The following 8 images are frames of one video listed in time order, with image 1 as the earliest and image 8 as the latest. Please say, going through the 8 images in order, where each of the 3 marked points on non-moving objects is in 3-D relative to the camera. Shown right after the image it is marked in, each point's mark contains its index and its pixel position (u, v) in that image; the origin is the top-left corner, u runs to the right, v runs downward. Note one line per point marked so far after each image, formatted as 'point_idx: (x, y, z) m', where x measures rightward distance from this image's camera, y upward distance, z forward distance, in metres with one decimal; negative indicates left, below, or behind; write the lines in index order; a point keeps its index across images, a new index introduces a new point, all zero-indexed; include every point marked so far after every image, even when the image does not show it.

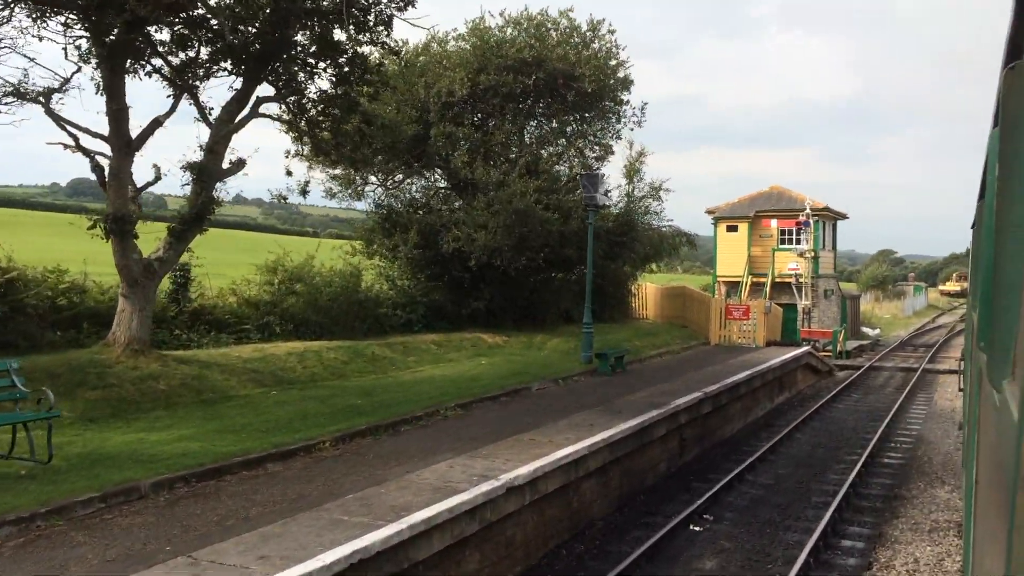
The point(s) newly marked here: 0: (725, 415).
0: (+3.2, -2.0, +13.4) m
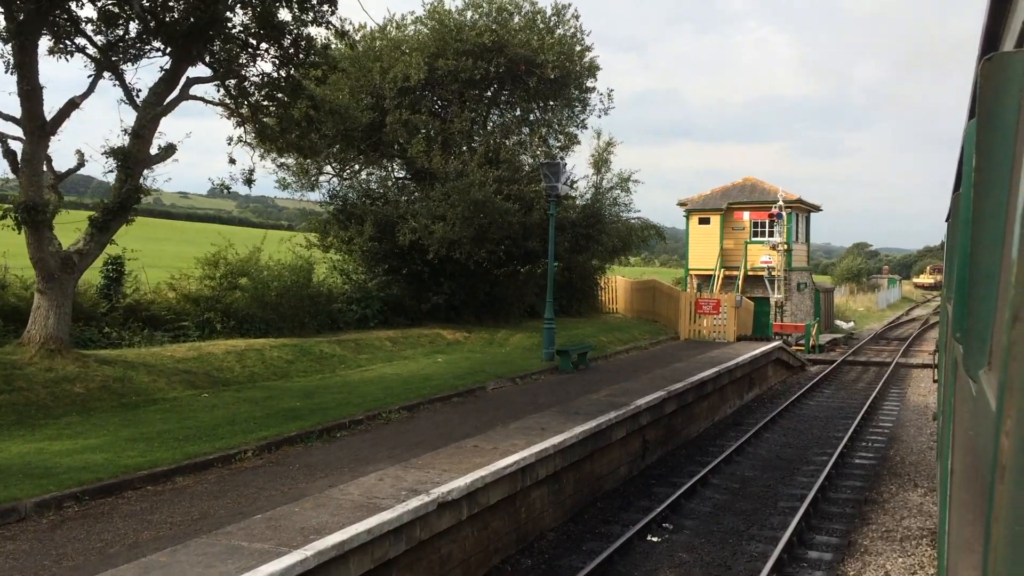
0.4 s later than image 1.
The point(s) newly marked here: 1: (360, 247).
0: (+2.6, -1.9, +12.8) m
1: (-2.7, +0.7, +15.8) m
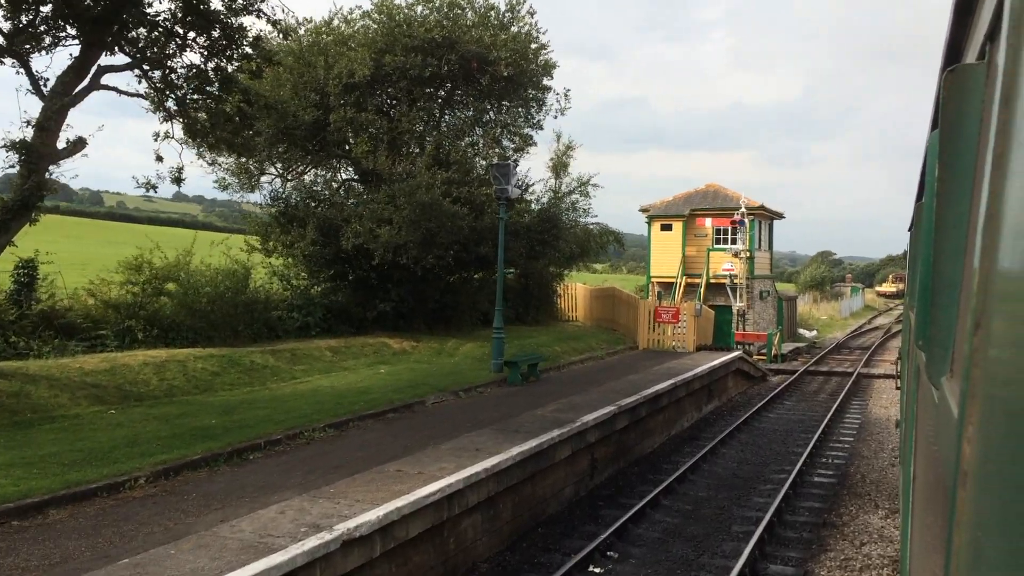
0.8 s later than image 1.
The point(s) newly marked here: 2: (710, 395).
0: (+1.8, -2.0, +12.2) m
1: (-3.6, +0.6, +15.0) m
2: (+3.7, -2.0, +16.4) m
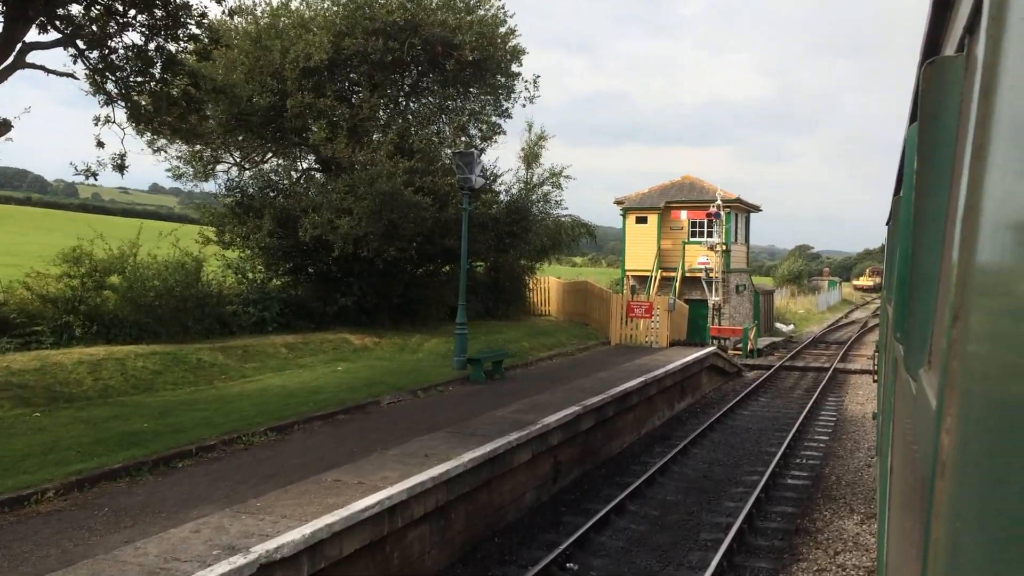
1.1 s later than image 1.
0: (+1.3, -1.9, +11.7) m
1: (-4.2, +0.7, +14.3) m
2: (+3.1, -1.9, +15.9) m
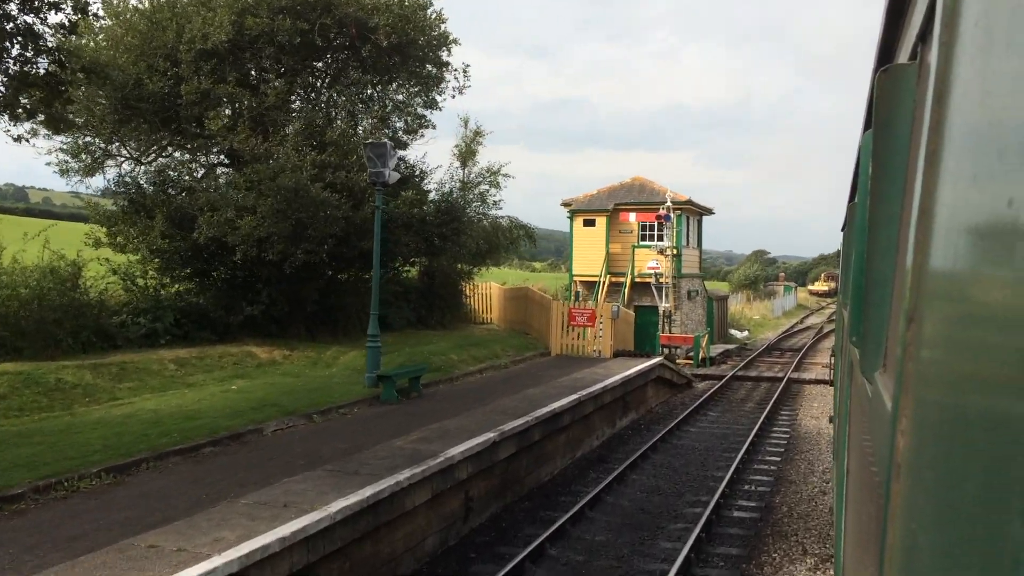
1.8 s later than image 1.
0: (+0.3, -2.0, +10.4) m
1: (-5.3, +0.6, +12.8) m
2: (+1.9, -2.0, +14.7) m
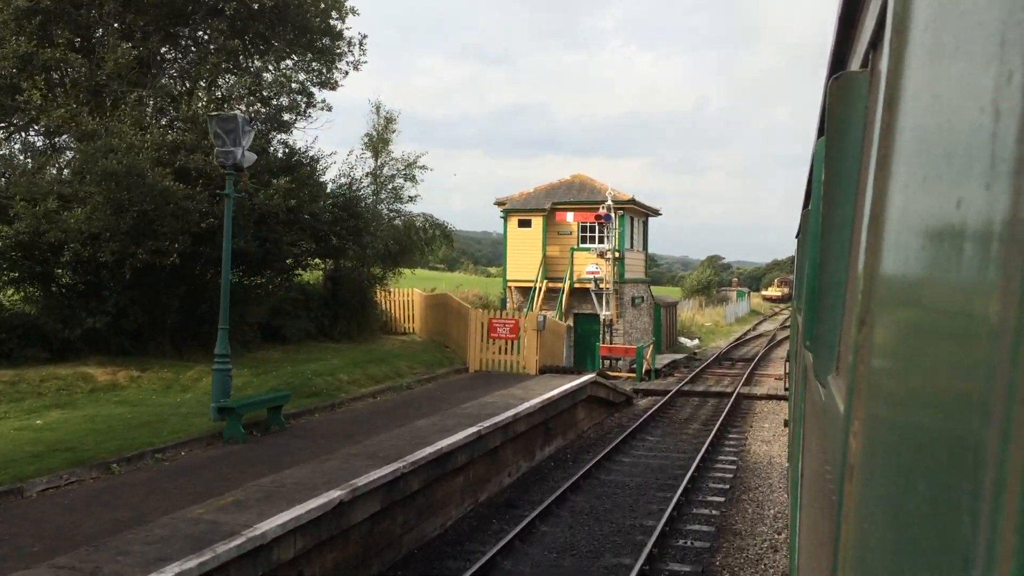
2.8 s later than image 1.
0: (-0.9, -2.1, +8.2) m
1: (-6.6, +0.5, +10.4) m
2: (+0.5, -2.1, +12.6) m
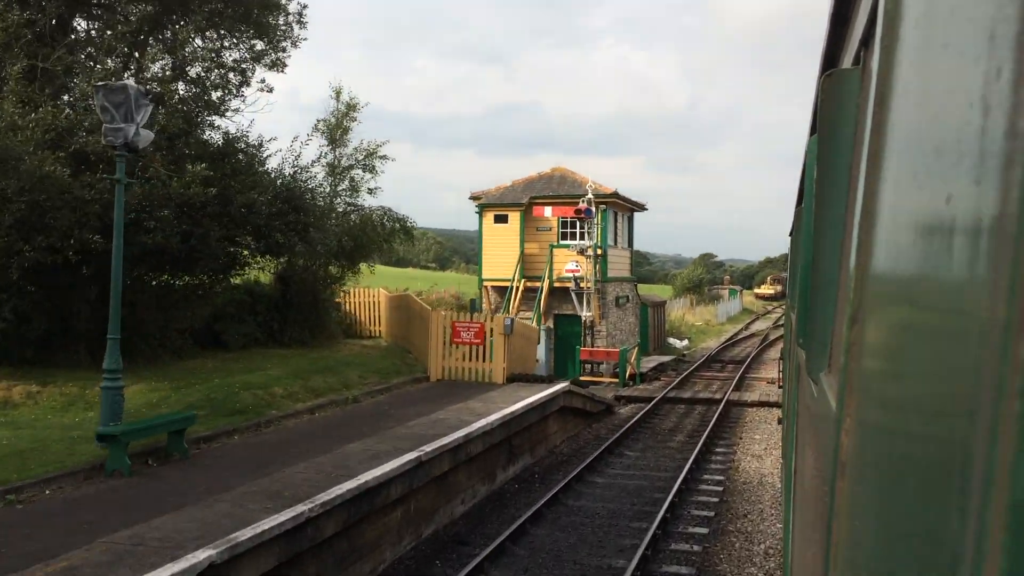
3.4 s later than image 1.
0: (-1.4, -2.1, +6.8) m
1: (-7.1, +0.5, +8.9) m
2: (0.0, -2.1, +11.2) m
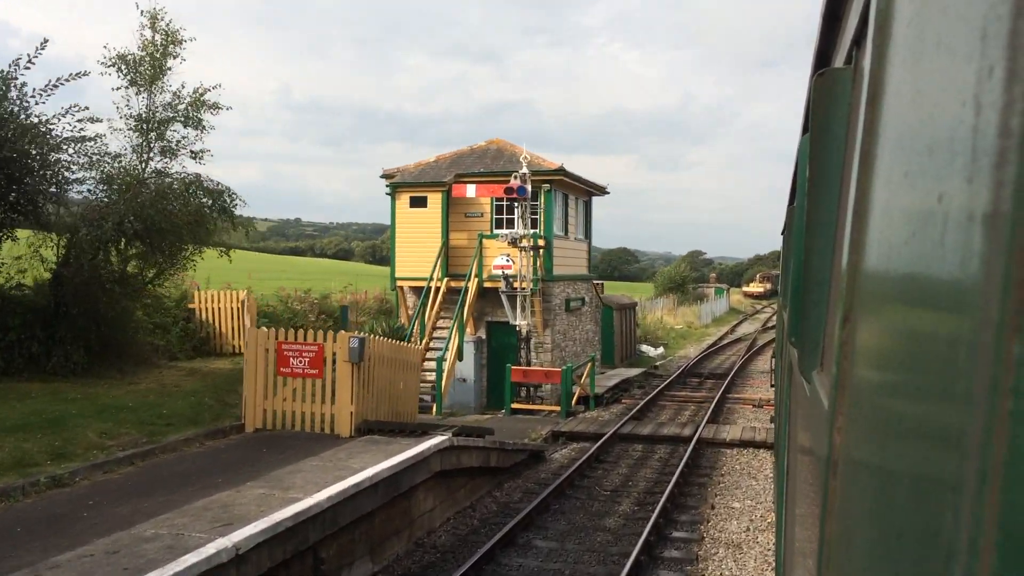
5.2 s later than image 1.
0: (-2.8, -2.1, +2.3) m
1: (-8.5, +0.4, +4.3) m
2: (-1.5, -2.1, +6.7) m
